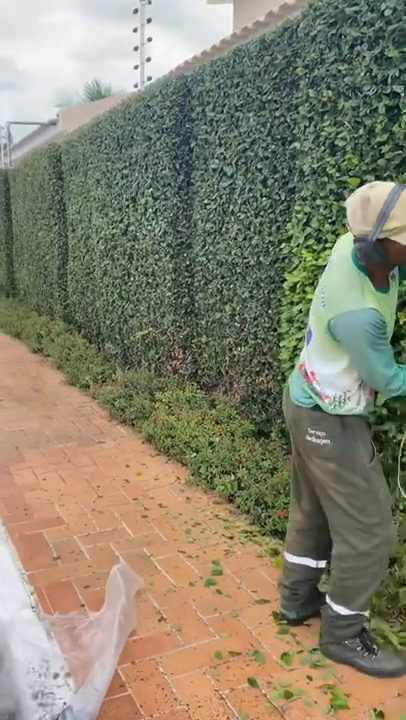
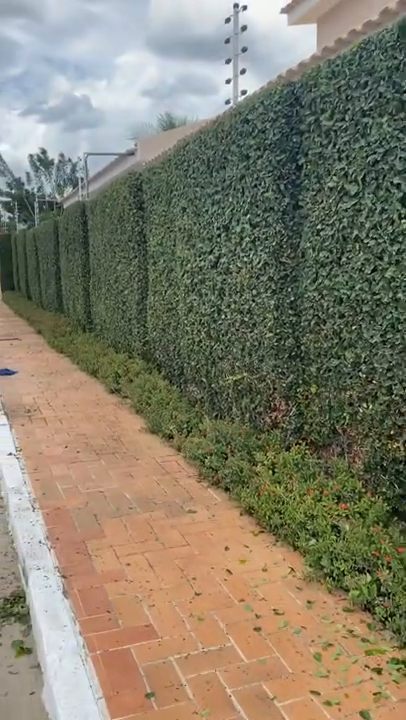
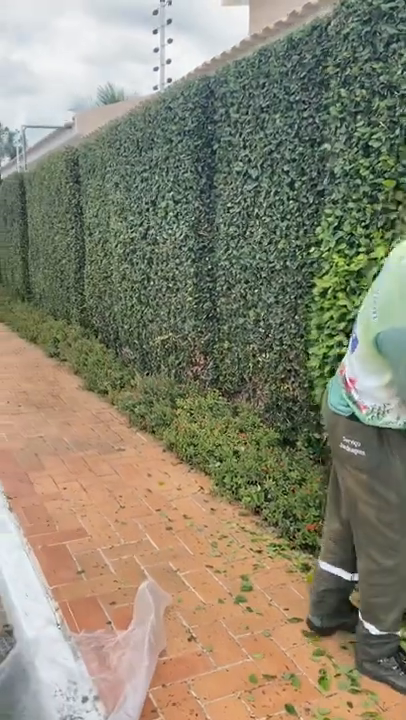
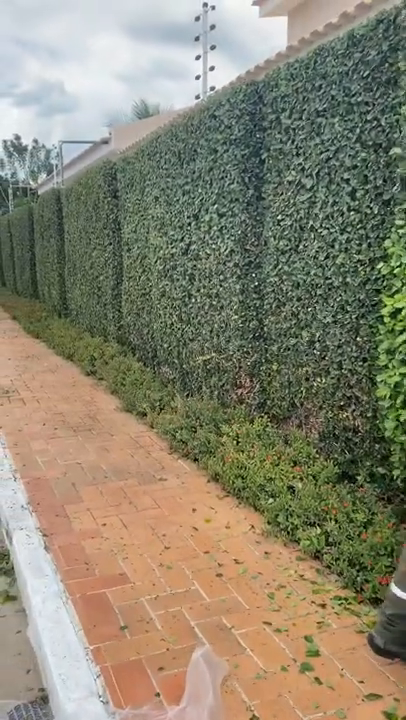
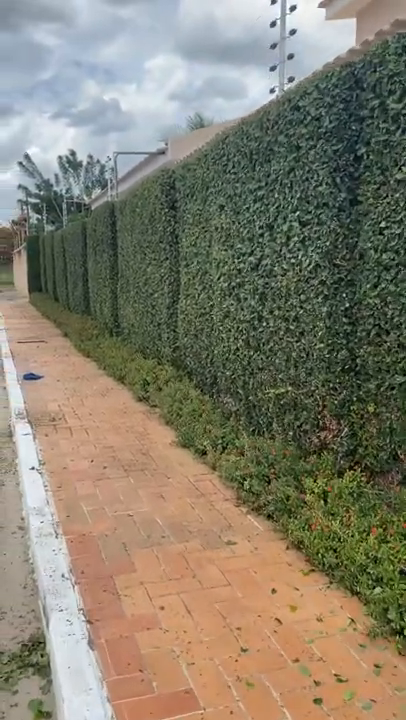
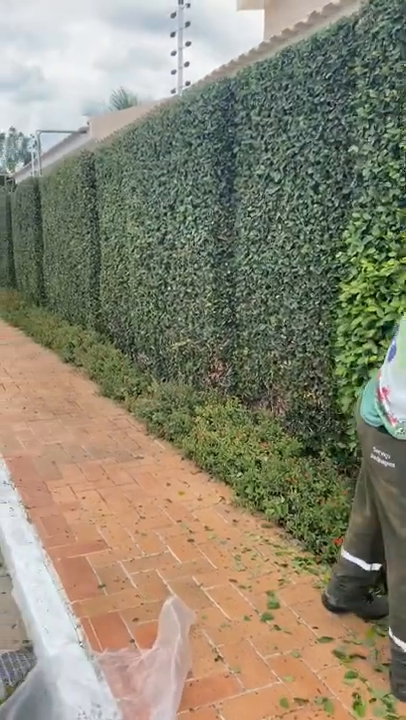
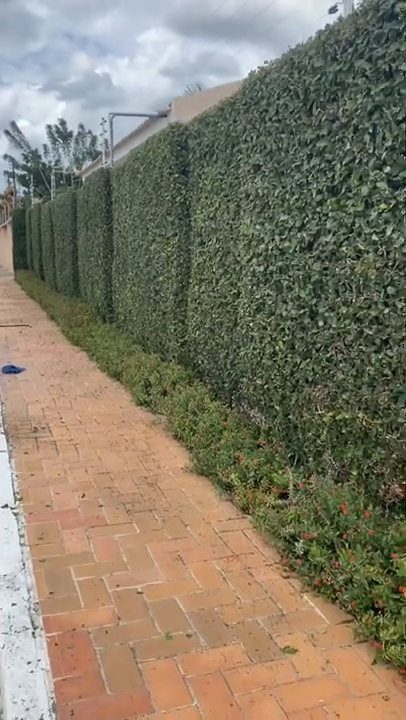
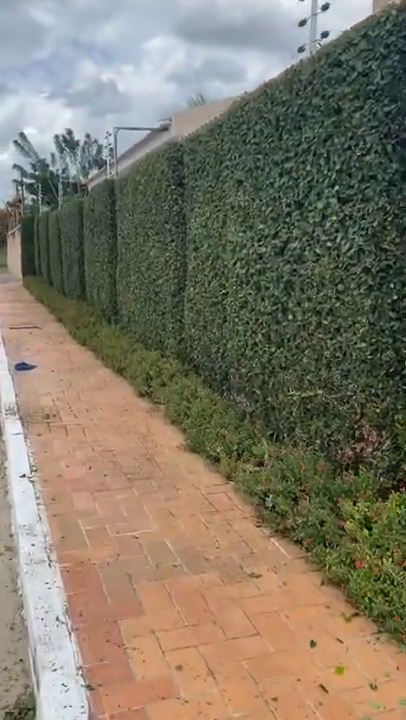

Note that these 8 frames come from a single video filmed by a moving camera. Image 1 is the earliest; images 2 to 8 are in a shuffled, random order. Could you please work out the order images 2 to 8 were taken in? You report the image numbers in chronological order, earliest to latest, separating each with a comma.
3, 6, 4, 2, 5, 8, 7
